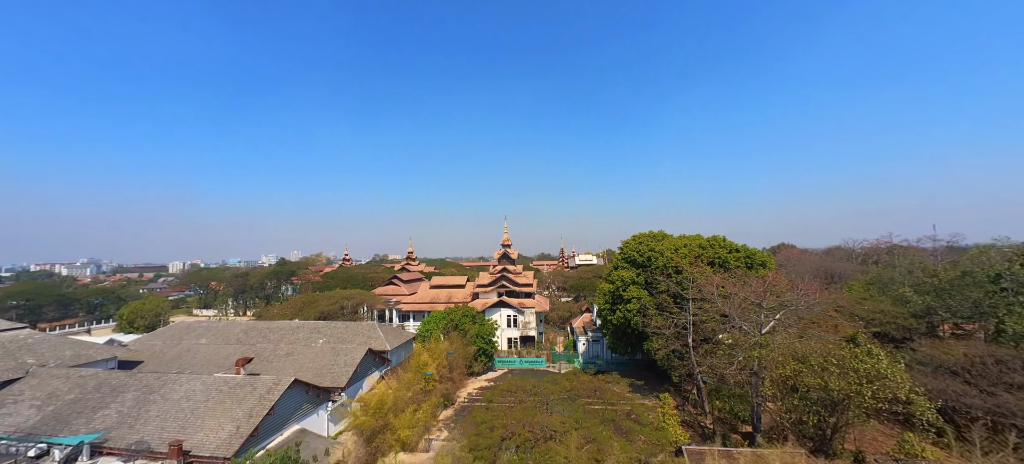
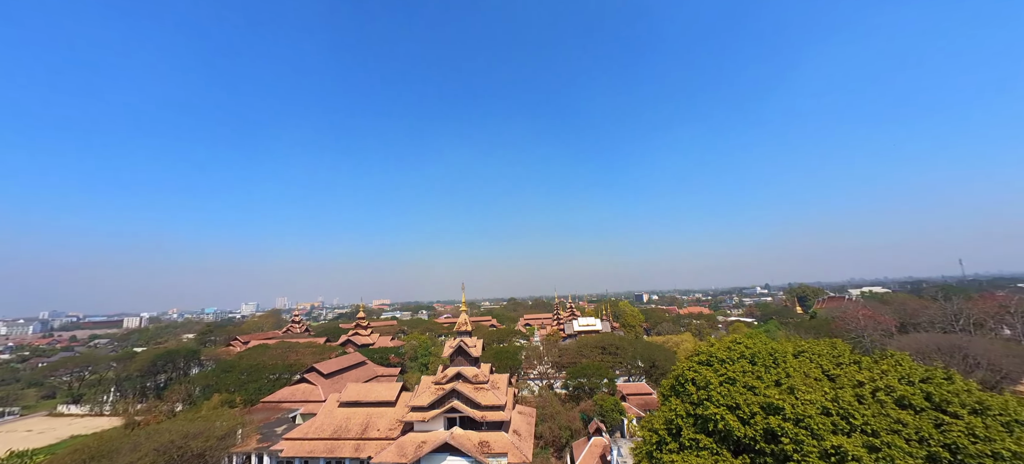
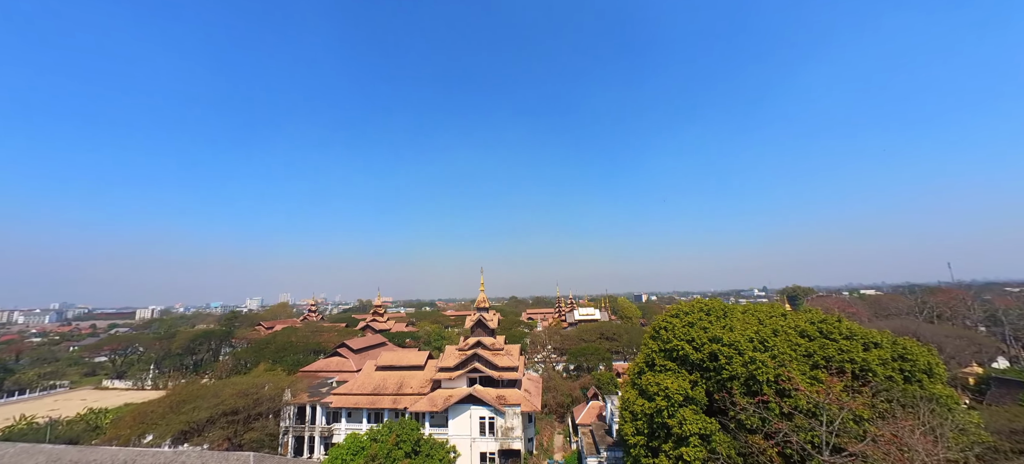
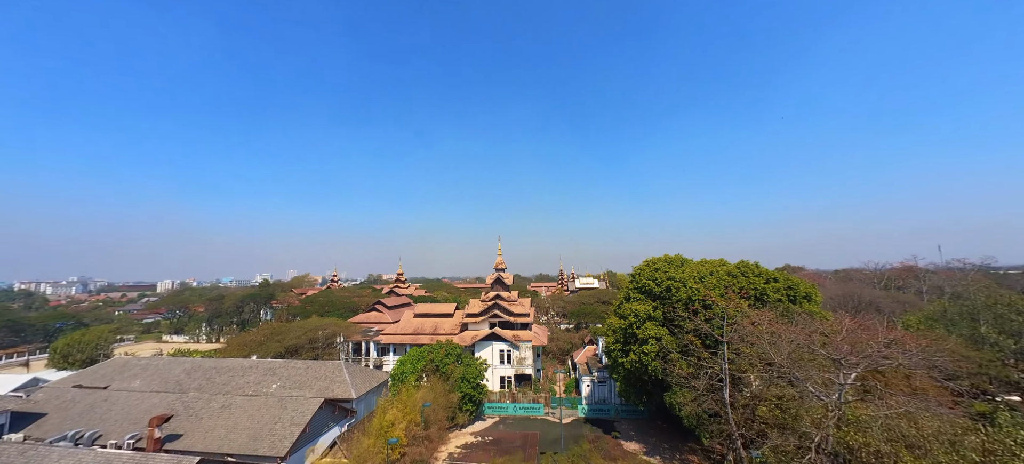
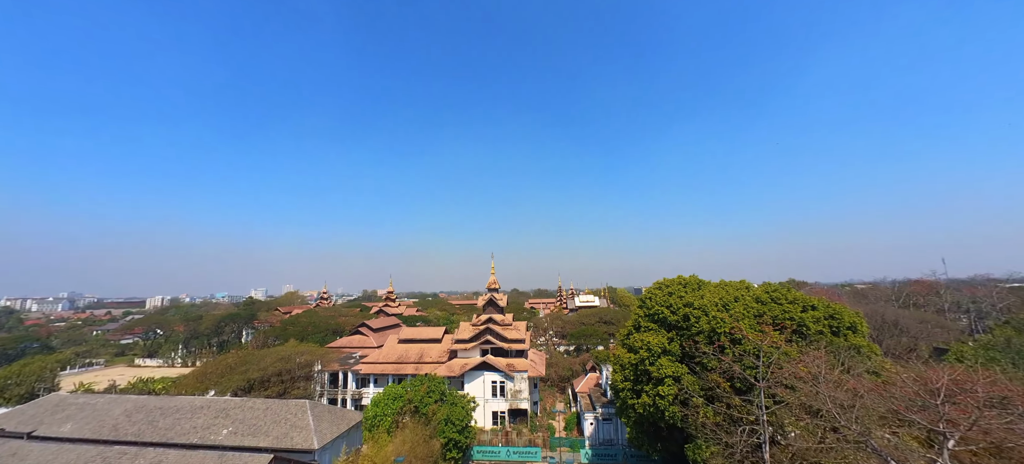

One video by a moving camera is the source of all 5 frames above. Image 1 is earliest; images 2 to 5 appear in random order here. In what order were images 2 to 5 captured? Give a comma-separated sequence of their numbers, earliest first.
4, 5, 3, 2
